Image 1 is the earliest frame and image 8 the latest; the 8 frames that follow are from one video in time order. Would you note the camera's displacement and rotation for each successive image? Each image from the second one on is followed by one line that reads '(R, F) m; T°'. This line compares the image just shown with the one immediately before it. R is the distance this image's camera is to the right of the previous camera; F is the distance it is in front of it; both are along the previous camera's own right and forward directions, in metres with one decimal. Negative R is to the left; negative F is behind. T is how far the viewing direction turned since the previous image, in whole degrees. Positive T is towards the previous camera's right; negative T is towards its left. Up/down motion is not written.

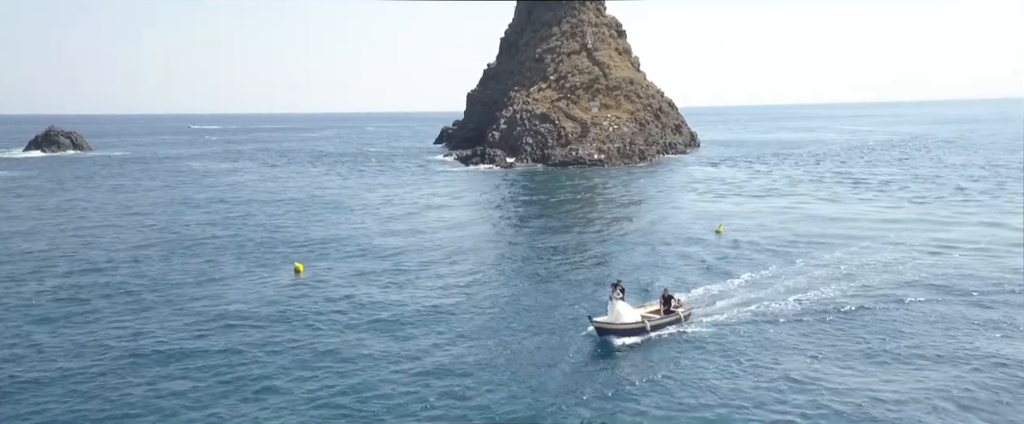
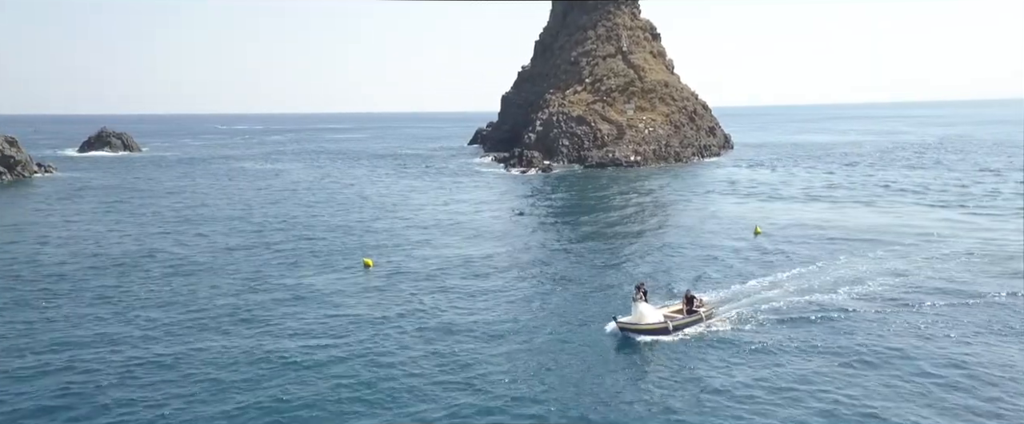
(-1.3, -2.3) m; -2°
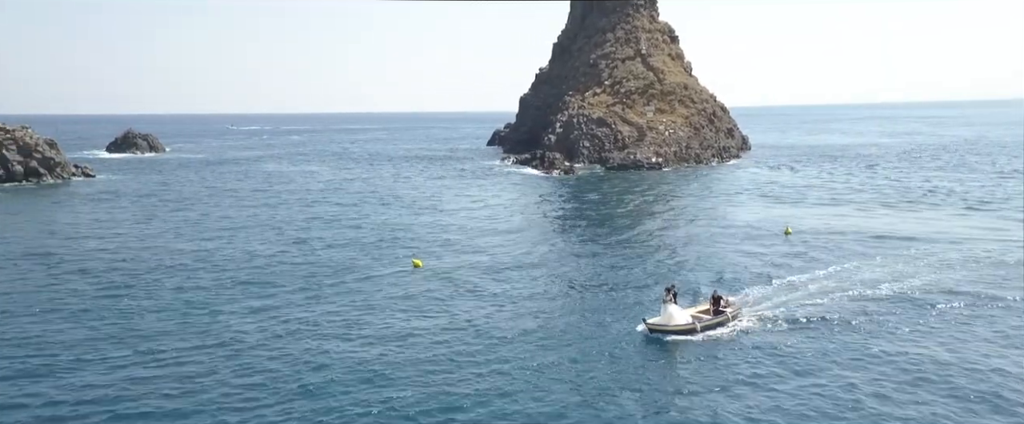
(-1.7, -1.7) m; -1°
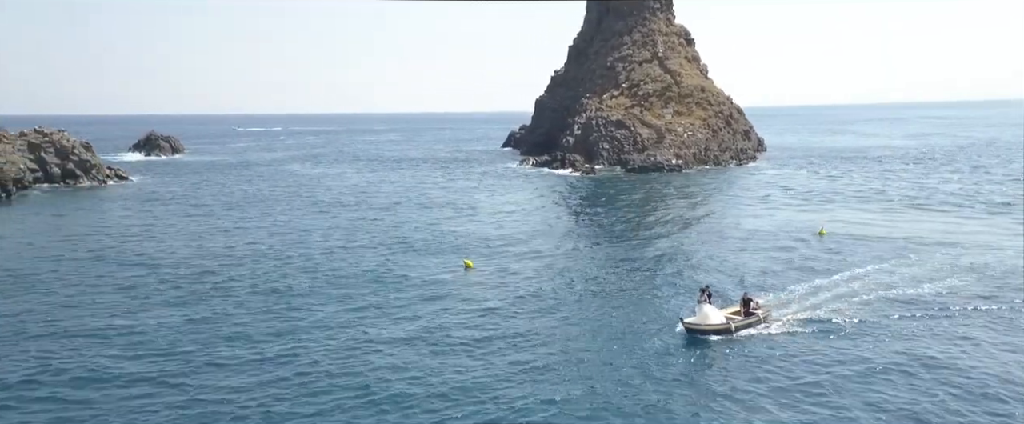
(-2.3, -1.7) m; 0°
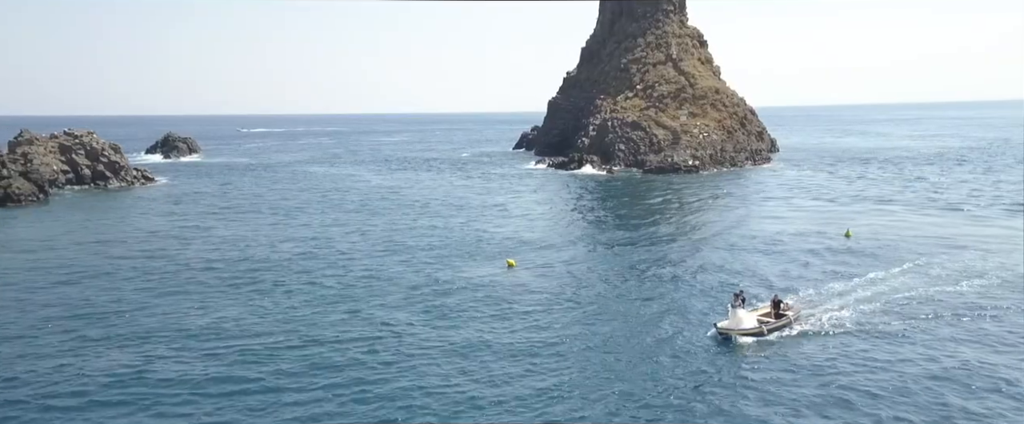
(-2.0, -1.4) m; 0°
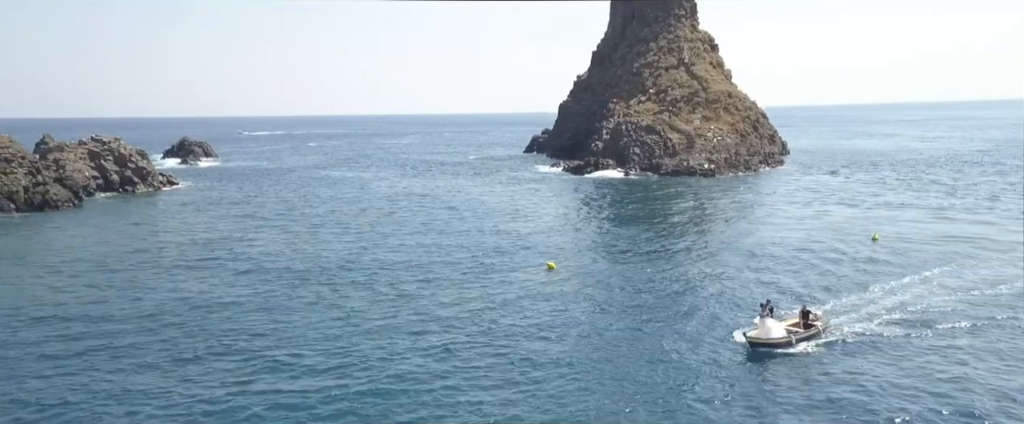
(-2.2, -1.4) m; 0°
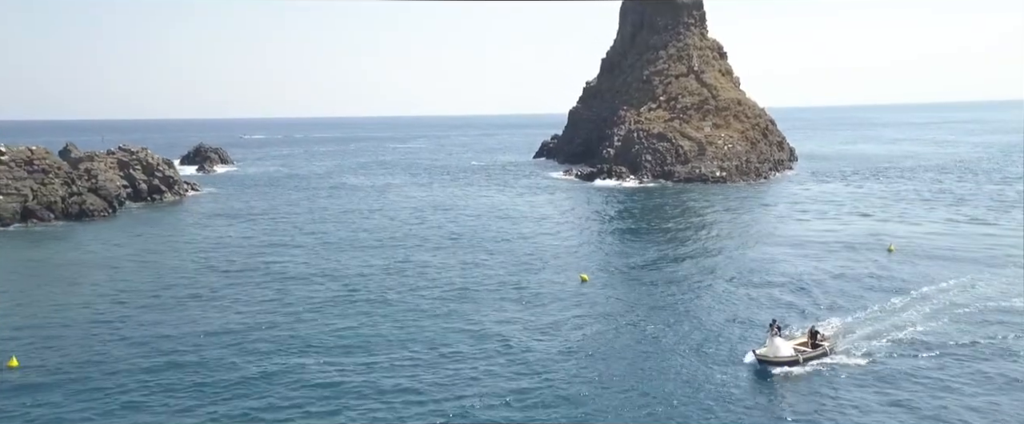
(-2.0, -2.1) m; 0°
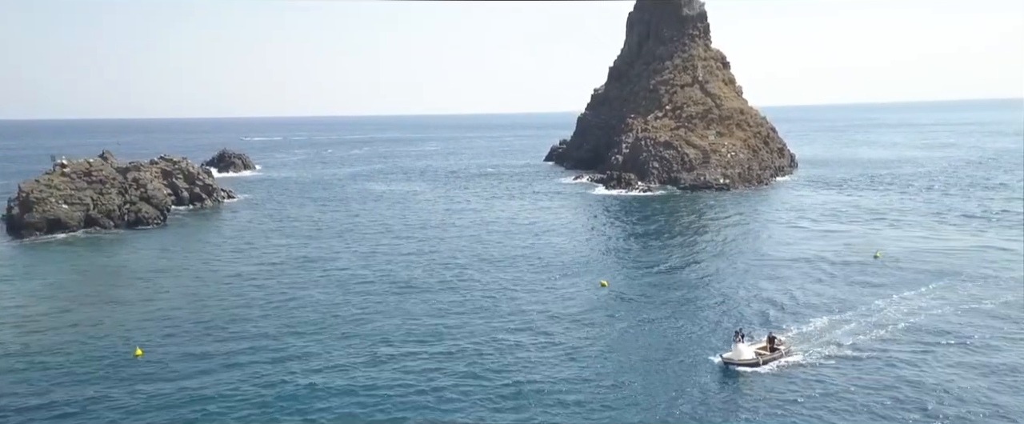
(-2.1, -6.0) m; 0°
